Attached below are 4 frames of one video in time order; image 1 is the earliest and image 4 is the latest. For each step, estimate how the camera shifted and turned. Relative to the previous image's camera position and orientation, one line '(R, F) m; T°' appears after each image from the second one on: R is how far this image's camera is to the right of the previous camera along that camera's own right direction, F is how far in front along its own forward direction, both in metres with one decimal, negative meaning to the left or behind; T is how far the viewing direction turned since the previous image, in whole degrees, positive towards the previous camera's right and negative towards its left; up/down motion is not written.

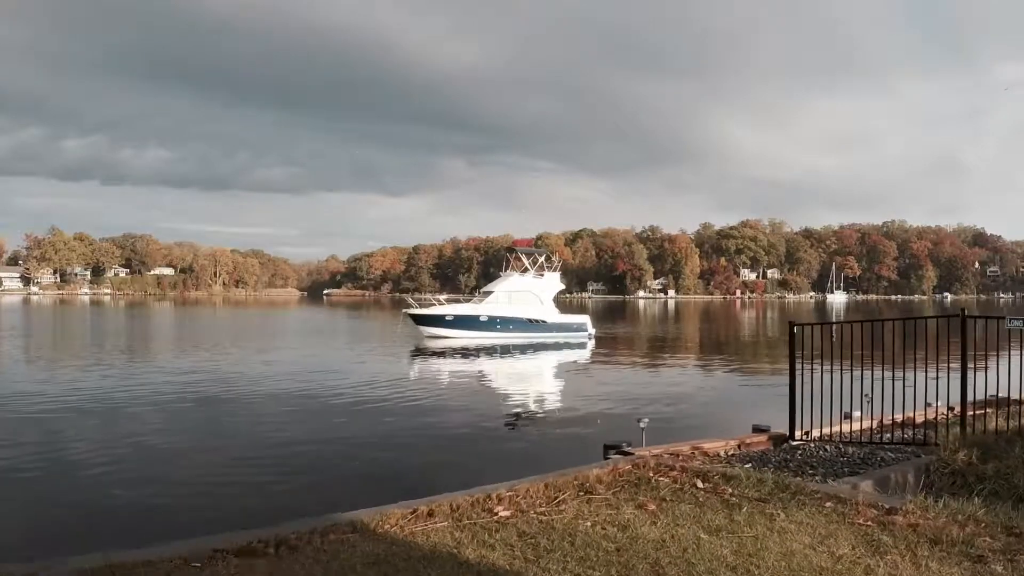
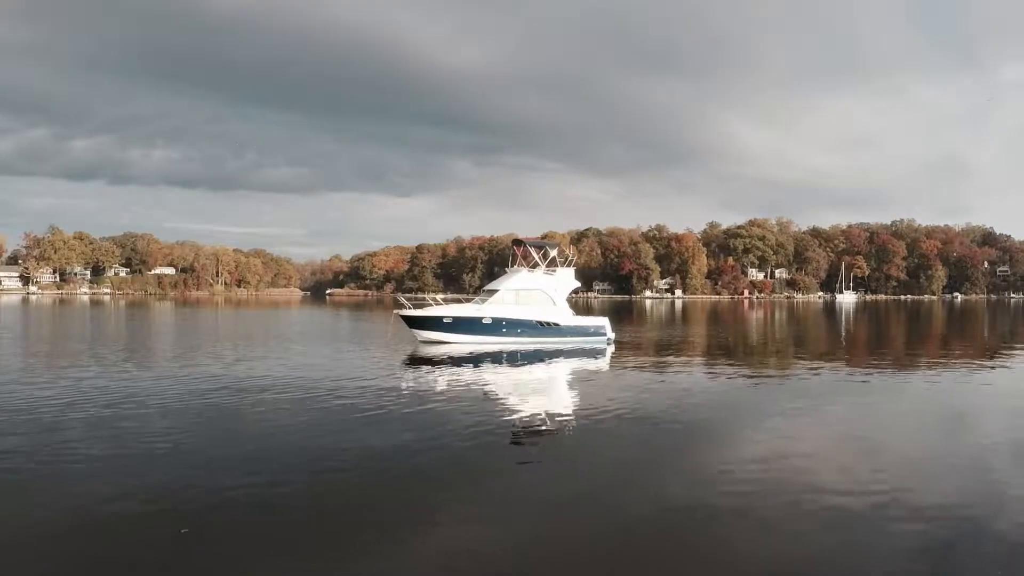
(0.0, +0.9) m; 0°
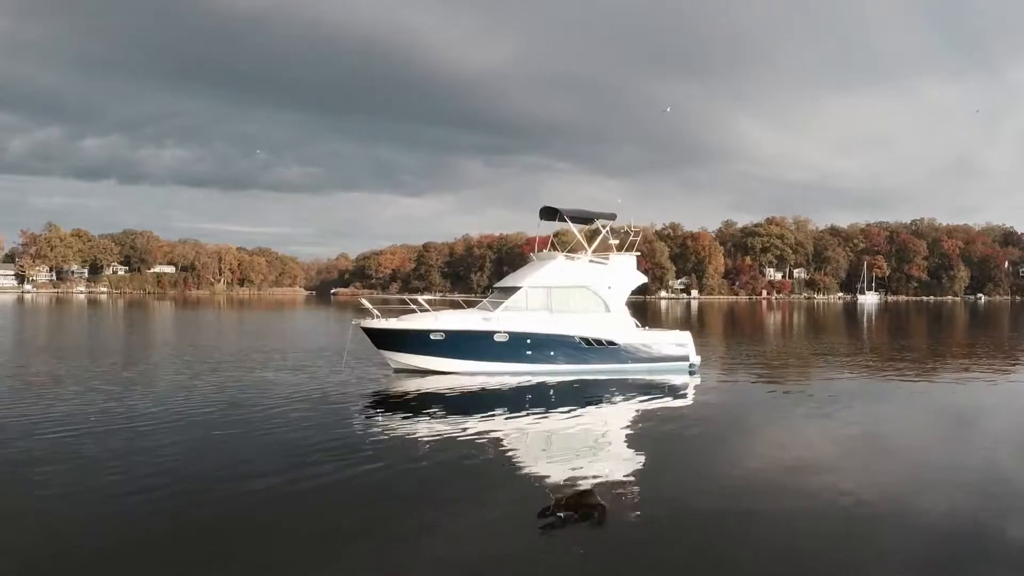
(-0.1, +2.1) m; -1°
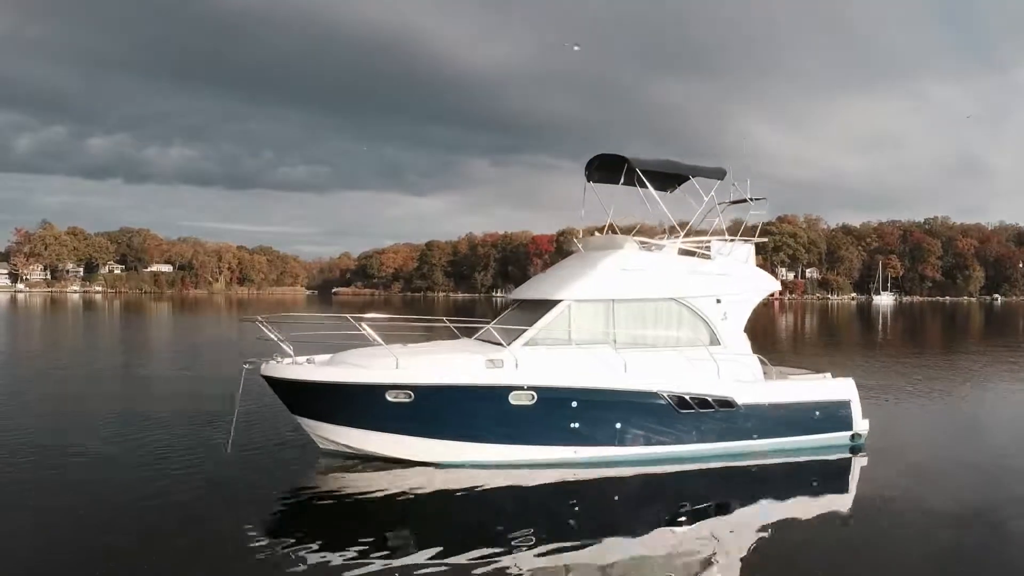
(-0.1, +1.7) m; 0°
